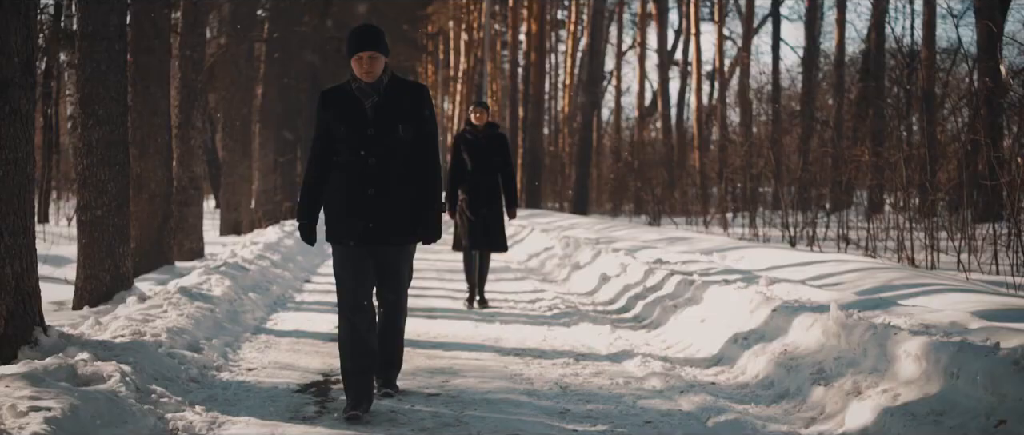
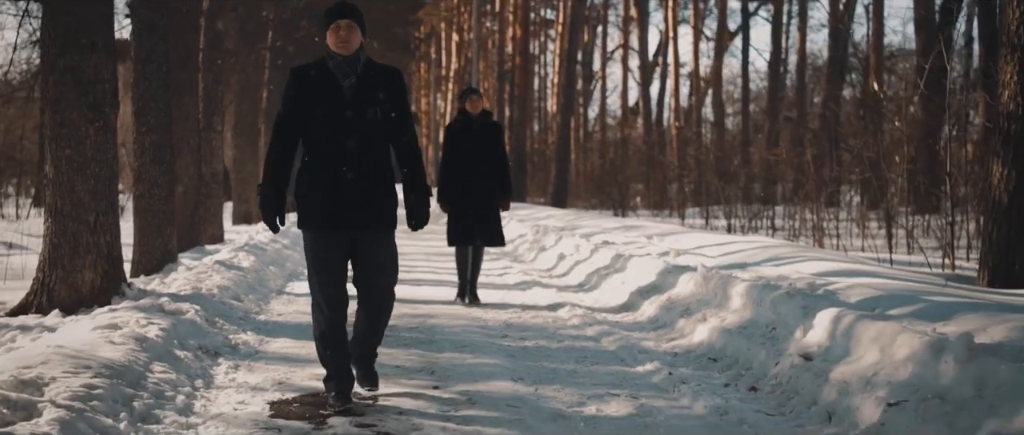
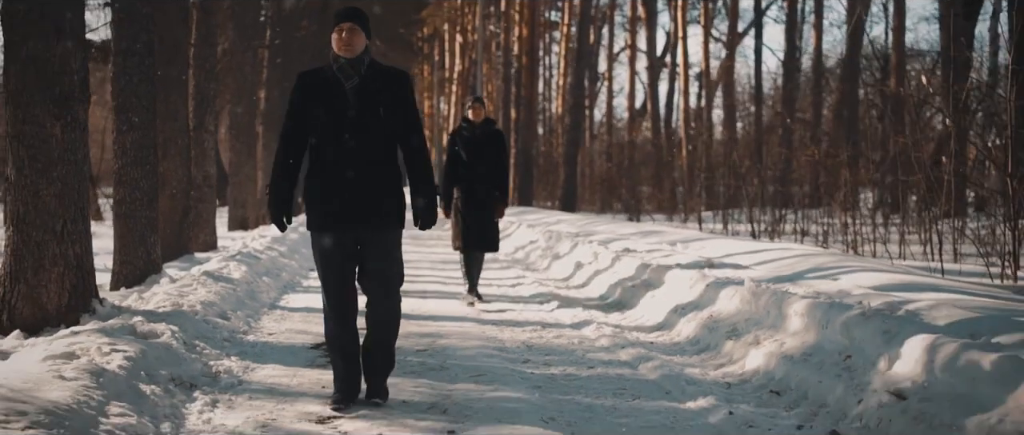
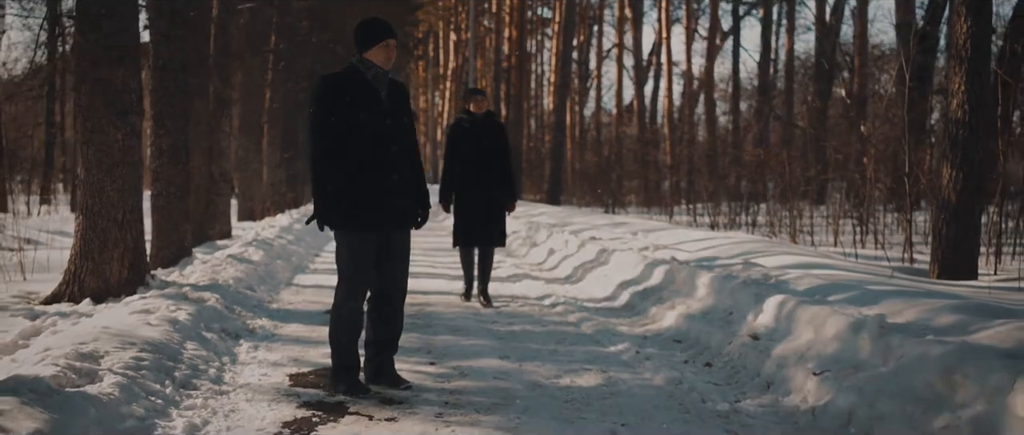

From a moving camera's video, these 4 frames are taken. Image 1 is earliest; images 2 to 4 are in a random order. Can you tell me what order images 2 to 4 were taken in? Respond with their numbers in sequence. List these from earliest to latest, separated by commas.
3, 2, 4
